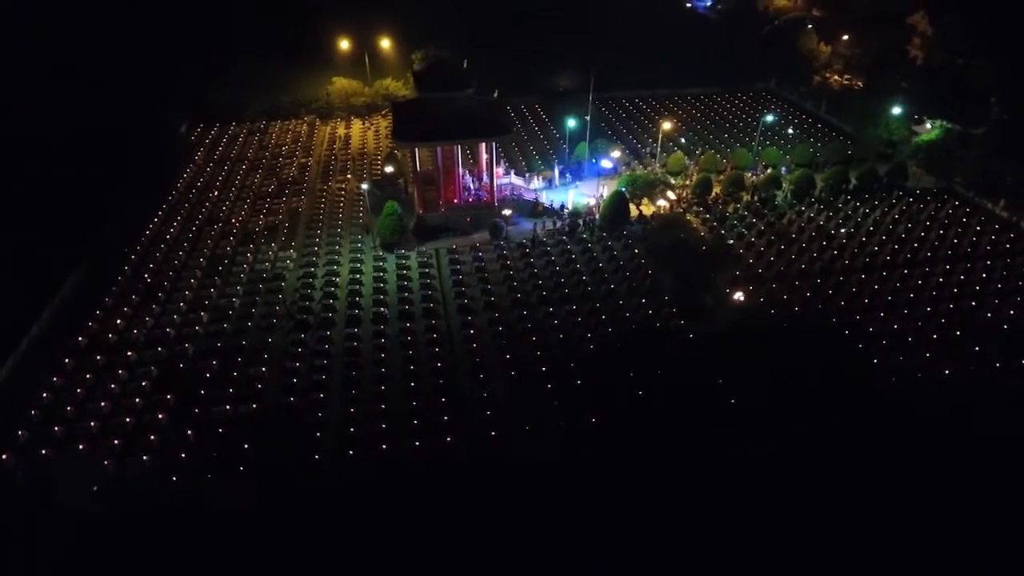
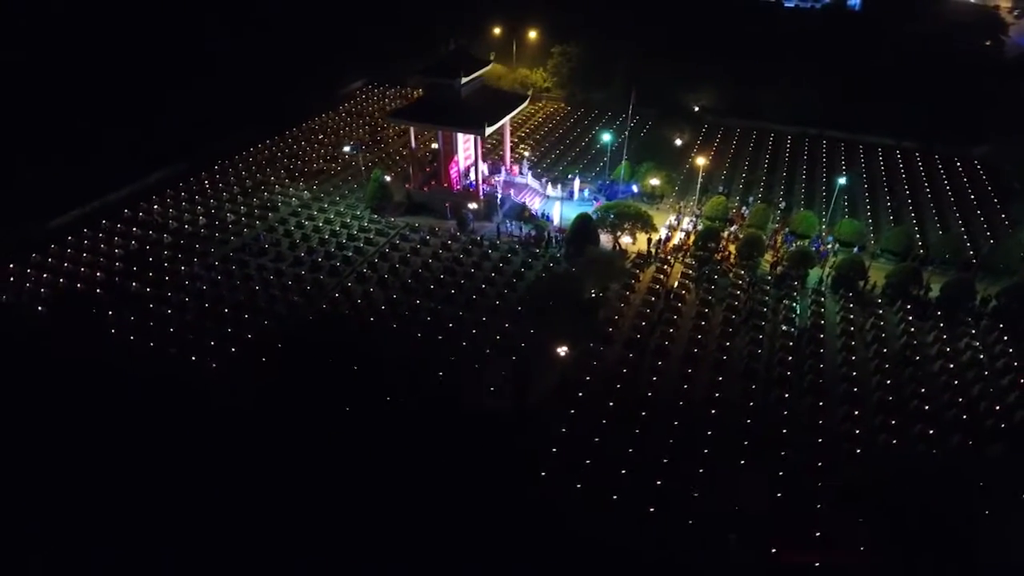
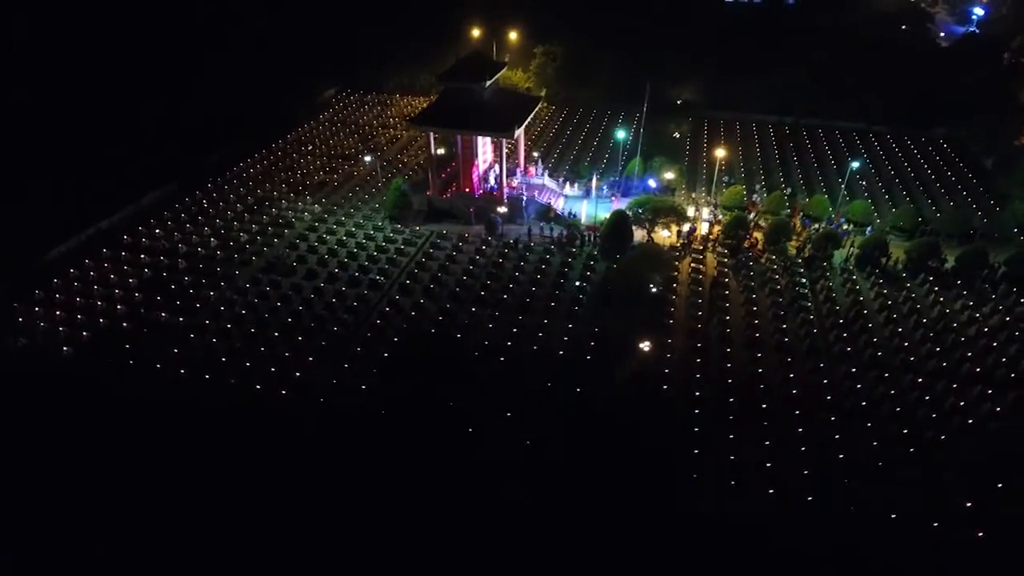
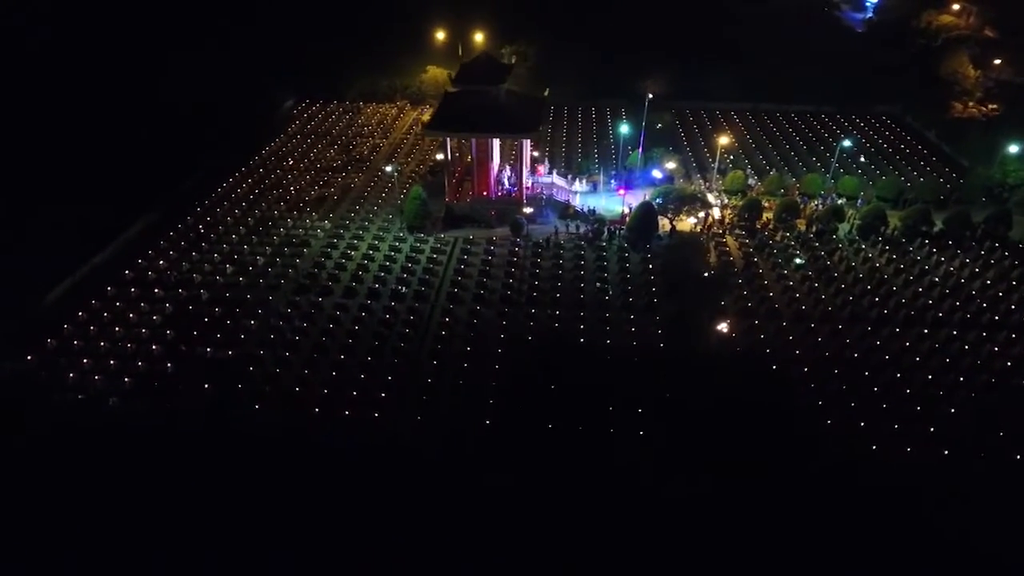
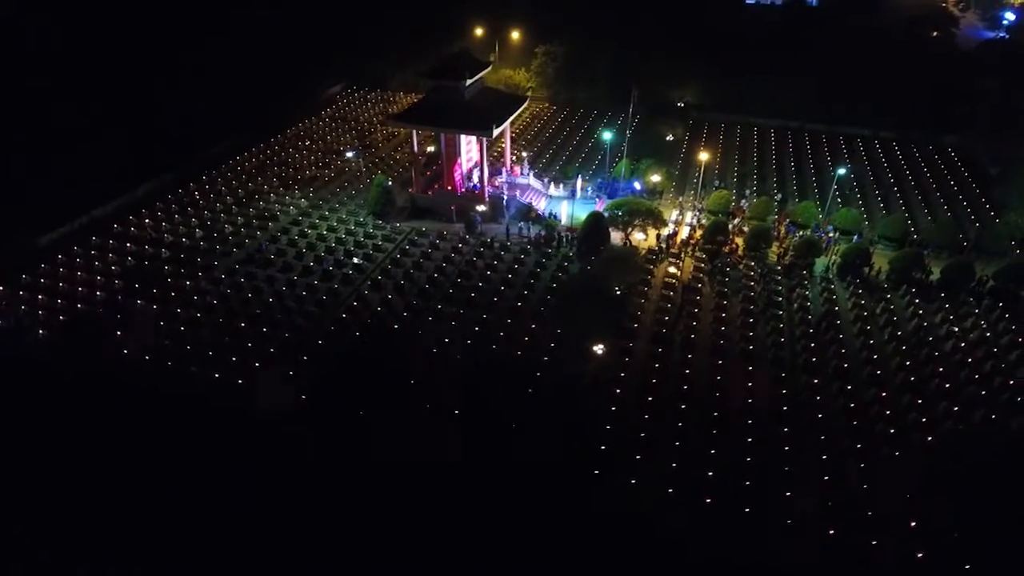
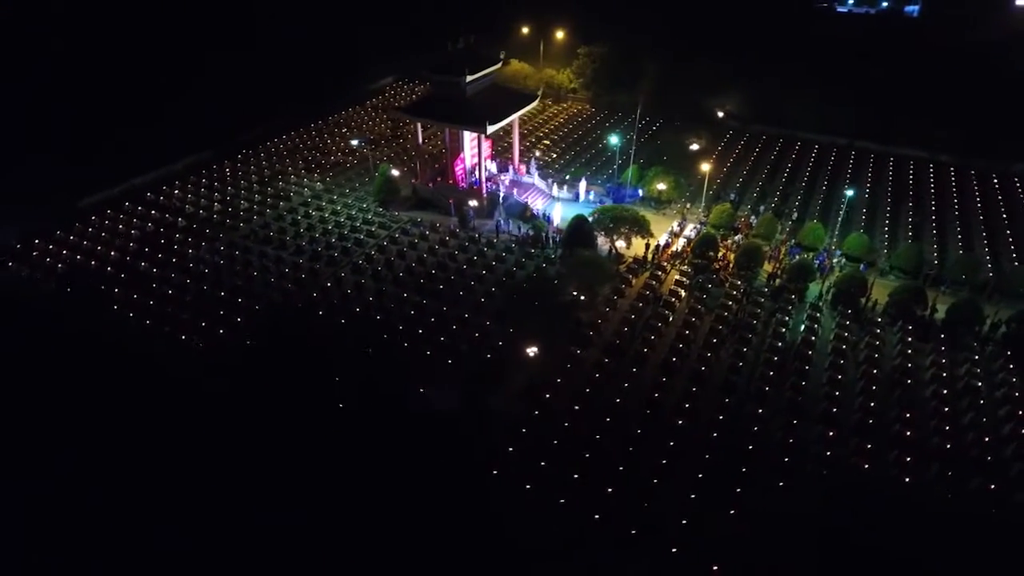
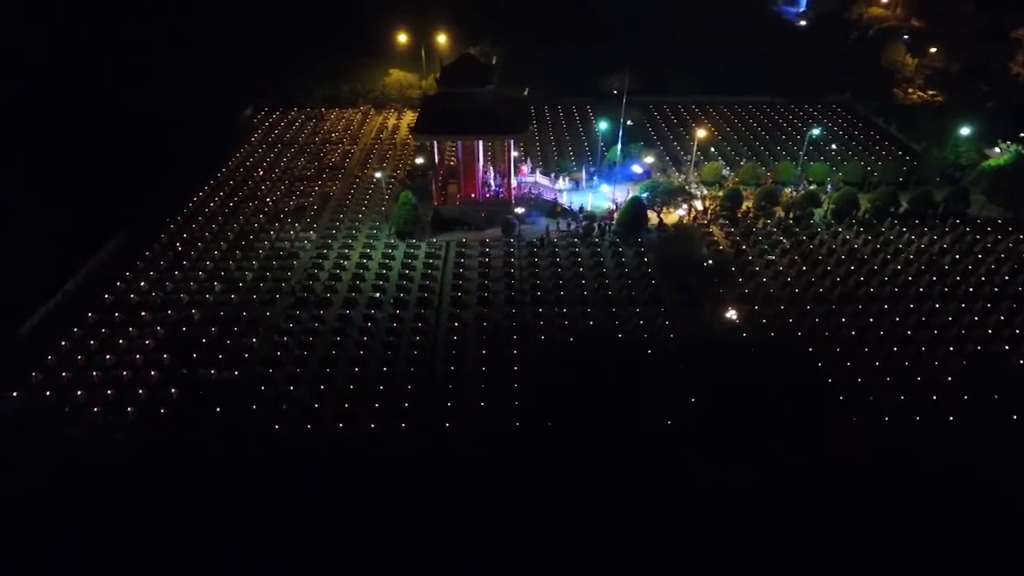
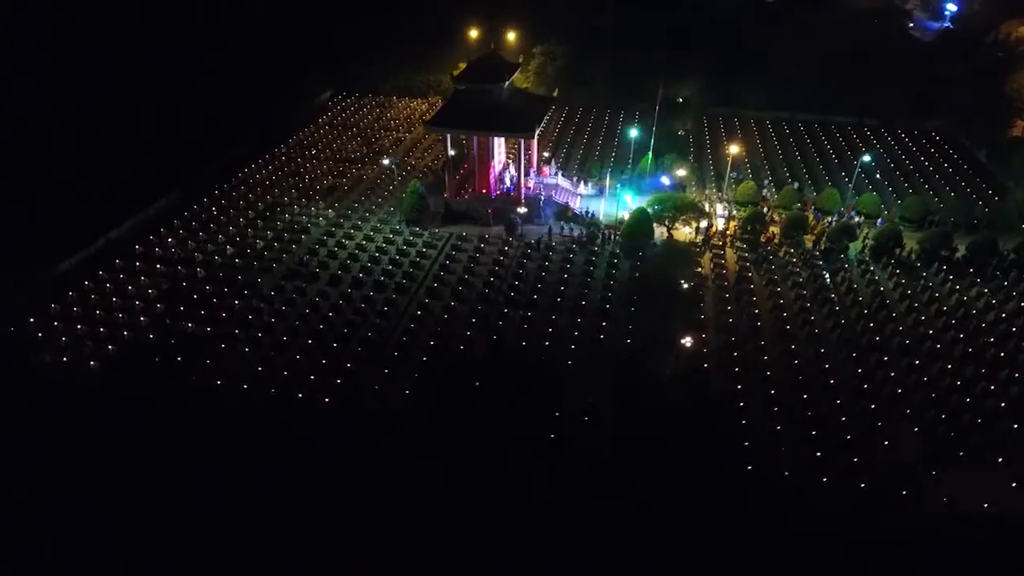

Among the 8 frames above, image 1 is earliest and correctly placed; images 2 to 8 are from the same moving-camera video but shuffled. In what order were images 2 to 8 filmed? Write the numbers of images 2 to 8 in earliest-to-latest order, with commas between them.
7, 4, 8, 3, 5, 2, 6
